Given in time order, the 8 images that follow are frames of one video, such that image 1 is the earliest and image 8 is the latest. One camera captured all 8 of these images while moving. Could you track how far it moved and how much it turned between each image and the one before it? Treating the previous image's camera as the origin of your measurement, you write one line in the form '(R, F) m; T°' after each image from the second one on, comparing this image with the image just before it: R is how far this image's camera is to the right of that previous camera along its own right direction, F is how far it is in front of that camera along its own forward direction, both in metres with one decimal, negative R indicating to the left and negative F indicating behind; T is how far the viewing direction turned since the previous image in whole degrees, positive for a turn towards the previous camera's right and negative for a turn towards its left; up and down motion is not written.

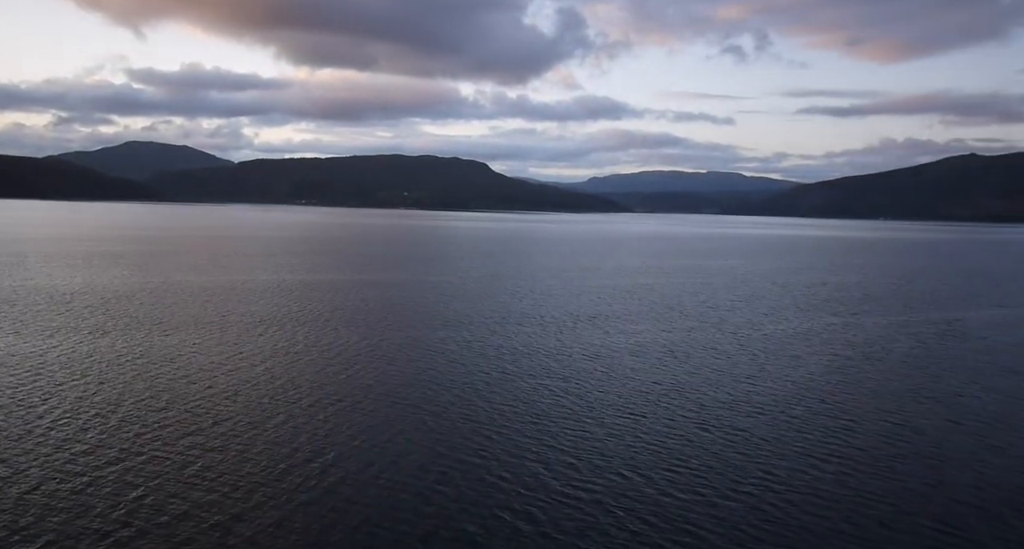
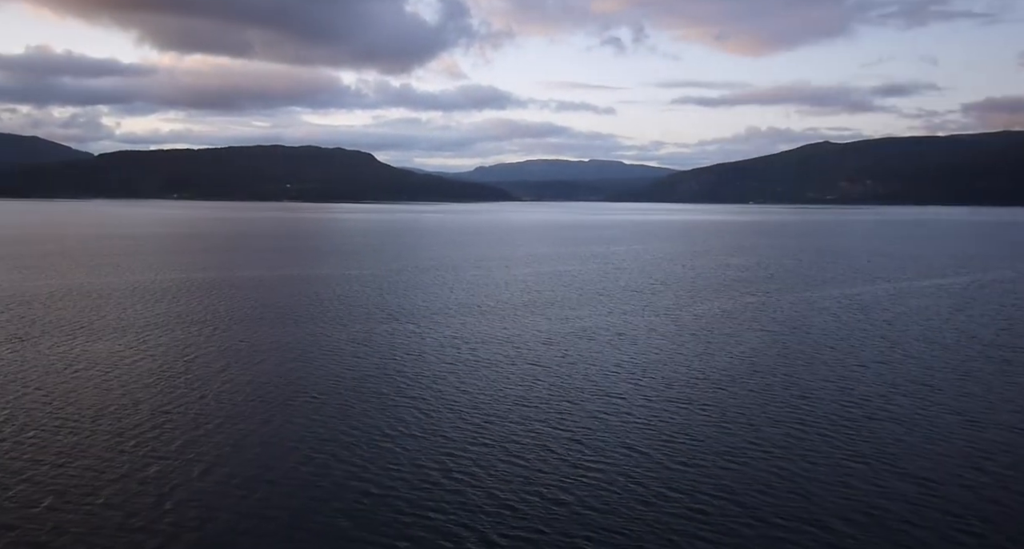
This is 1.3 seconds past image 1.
(-2.0, -0.2) m; +8°
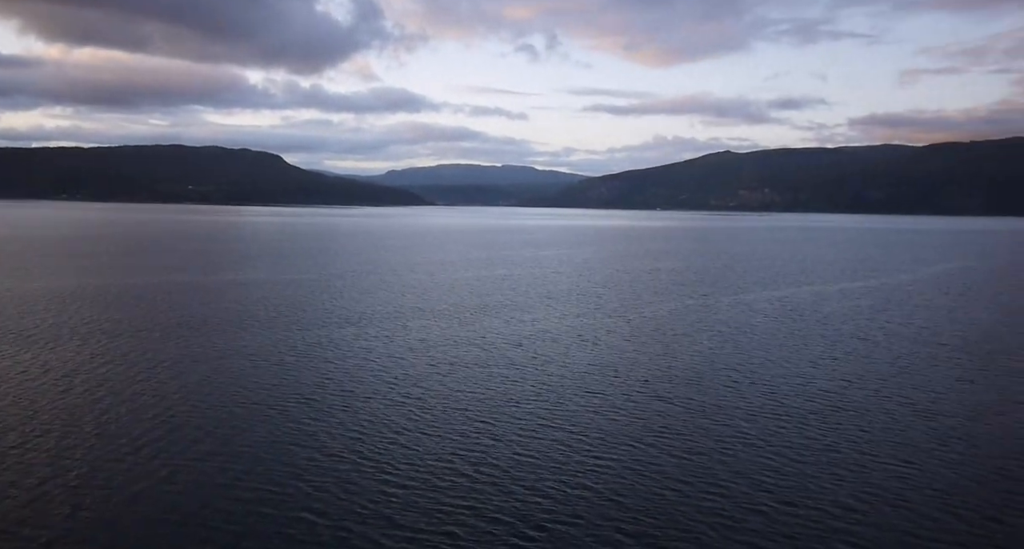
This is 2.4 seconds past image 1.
(-1.7, -0.3) m; +6°
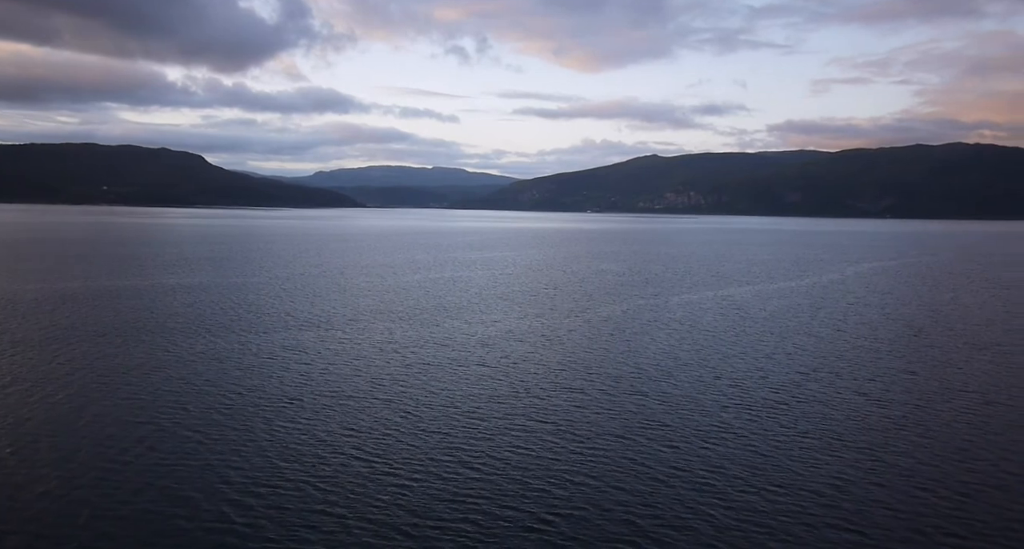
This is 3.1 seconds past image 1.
(-1.1, -0.3) m; +5°
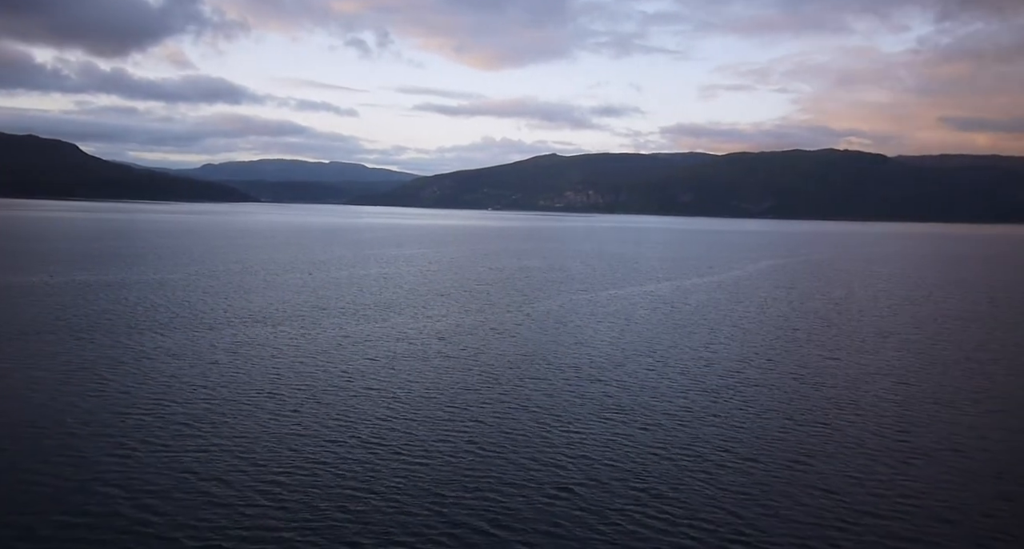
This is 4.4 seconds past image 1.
(-1.7, -0.7) m; +7°
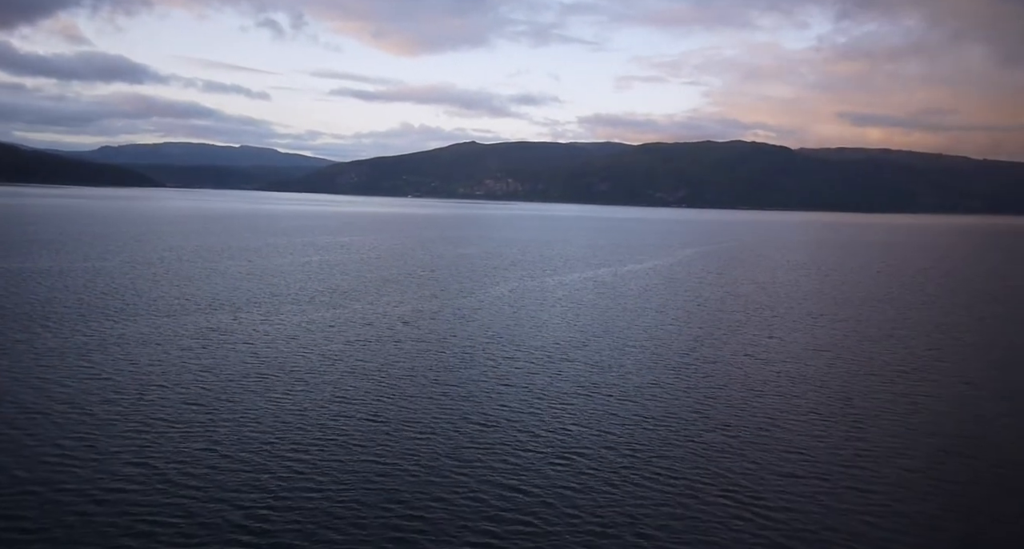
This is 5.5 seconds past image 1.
(-1.4, -0.8) m; +6°
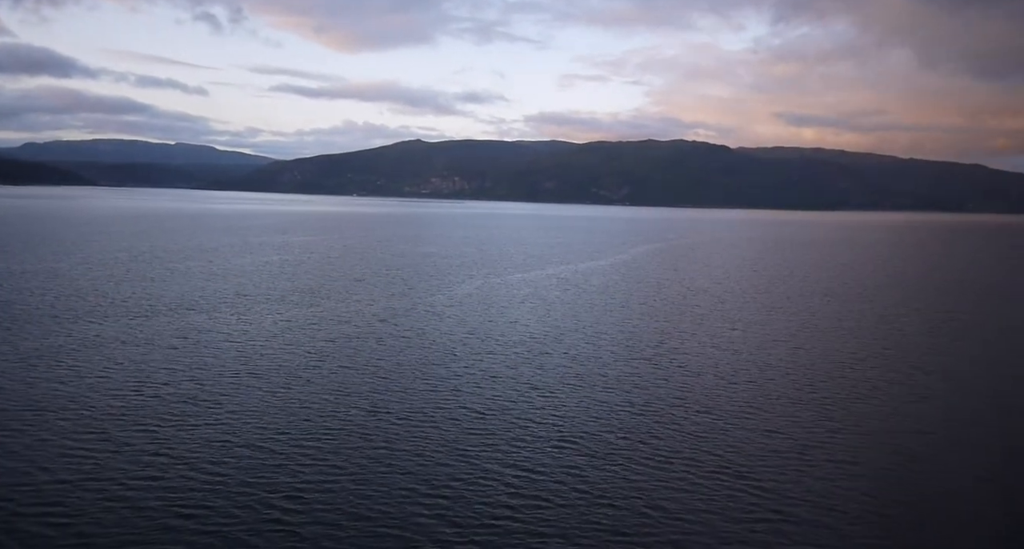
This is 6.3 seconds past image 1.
(-0.9, -0.7) m; +4°
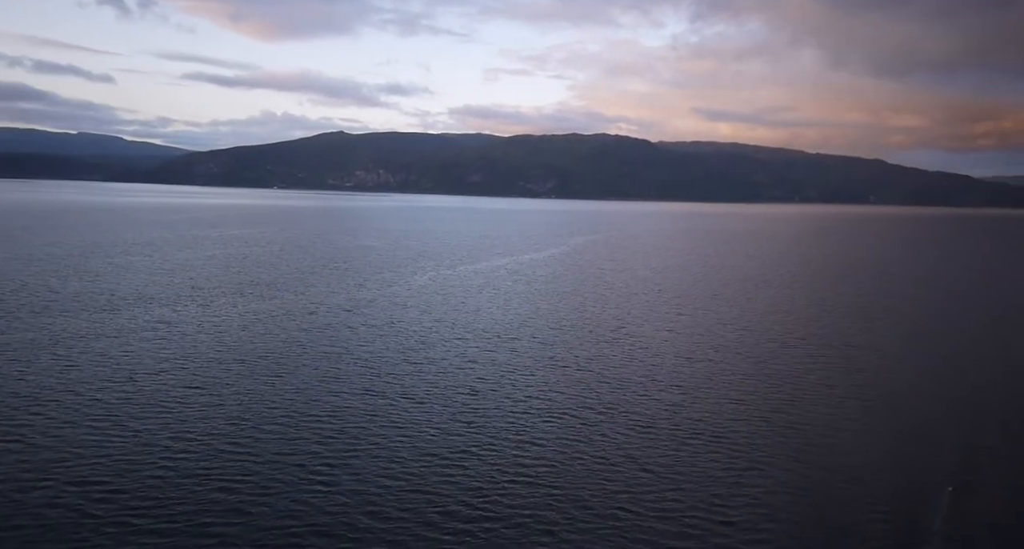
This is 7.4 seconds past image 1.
(-1.2, -1.1) m; +5°
